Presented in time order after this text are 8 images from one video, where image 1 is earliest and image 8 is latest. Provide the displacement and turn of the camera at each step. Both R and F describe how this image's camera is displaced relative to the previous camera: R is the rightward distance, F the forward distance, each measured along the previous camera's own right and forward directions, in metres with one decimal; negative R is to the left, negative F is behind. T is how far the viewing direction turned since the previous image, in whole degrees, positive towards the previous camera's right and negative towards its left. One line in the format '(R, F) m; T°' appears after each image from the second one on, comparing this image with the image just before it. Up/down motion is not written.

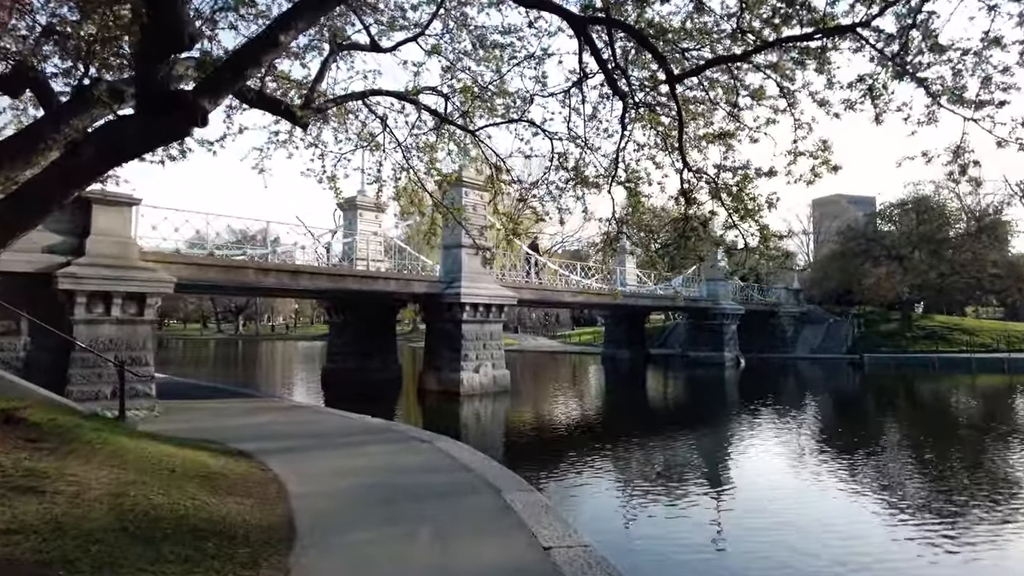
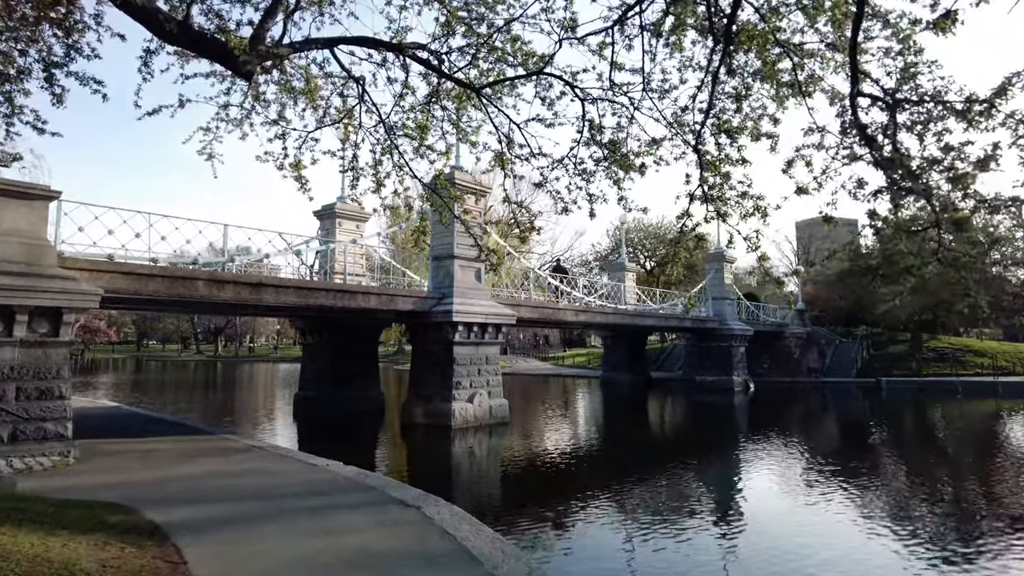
(-0.2, +1.7) m; +1°
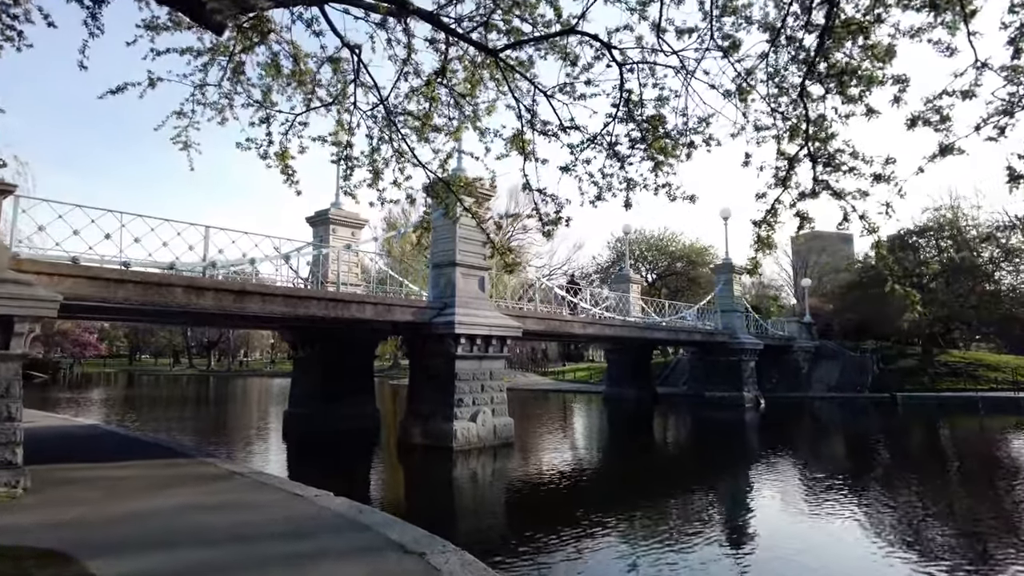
(-0.2, +0.8) m; 0°
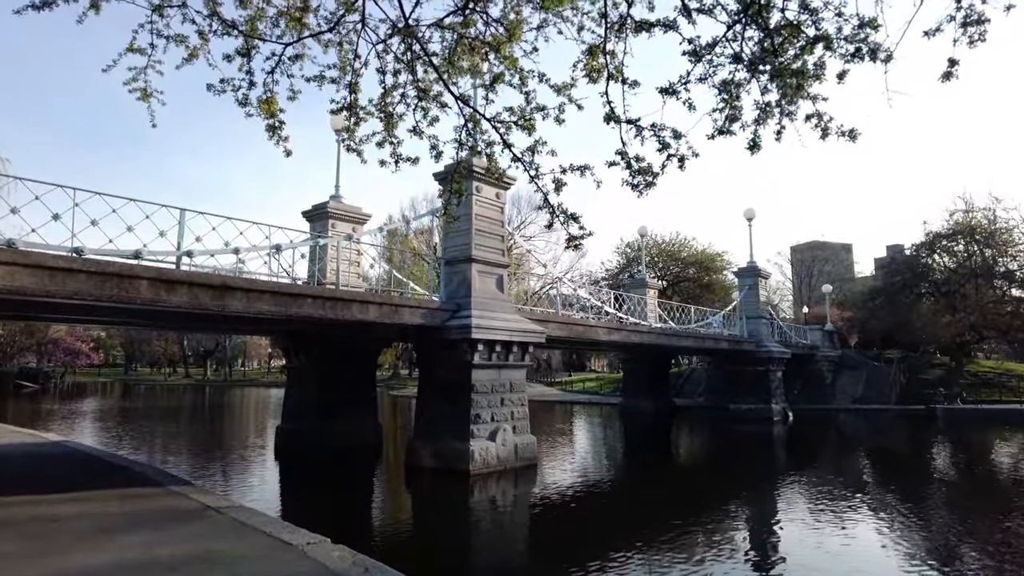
(-0.4, +1.4) m; 0°
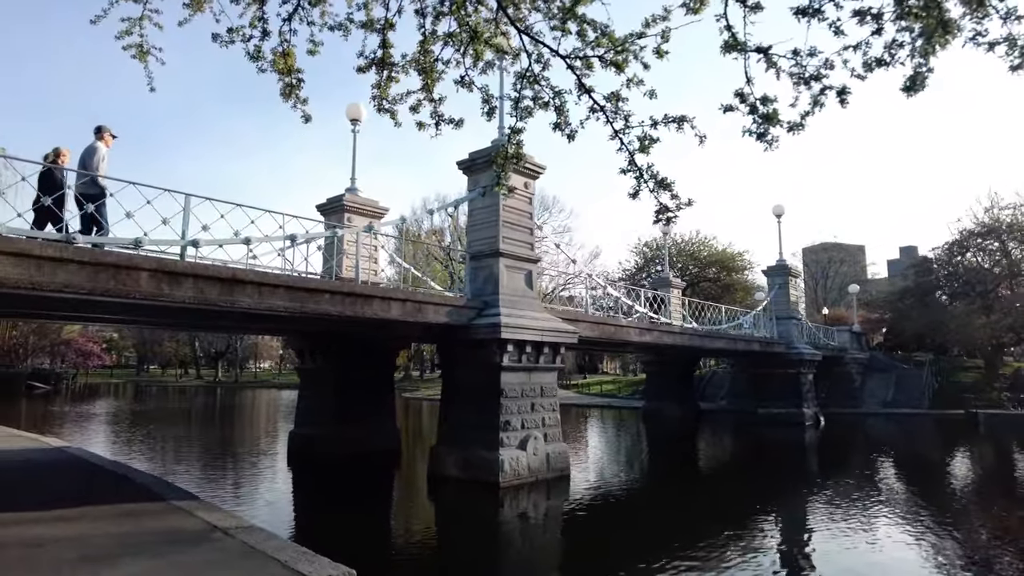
(-0.3, +0.7) m; -1°
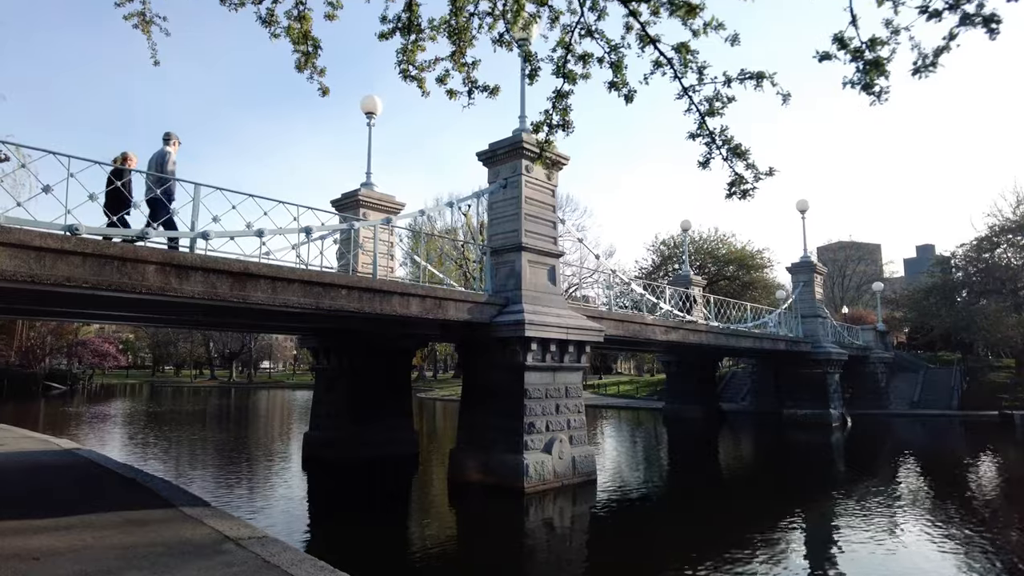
(-0.2, +0.4) m; -1°
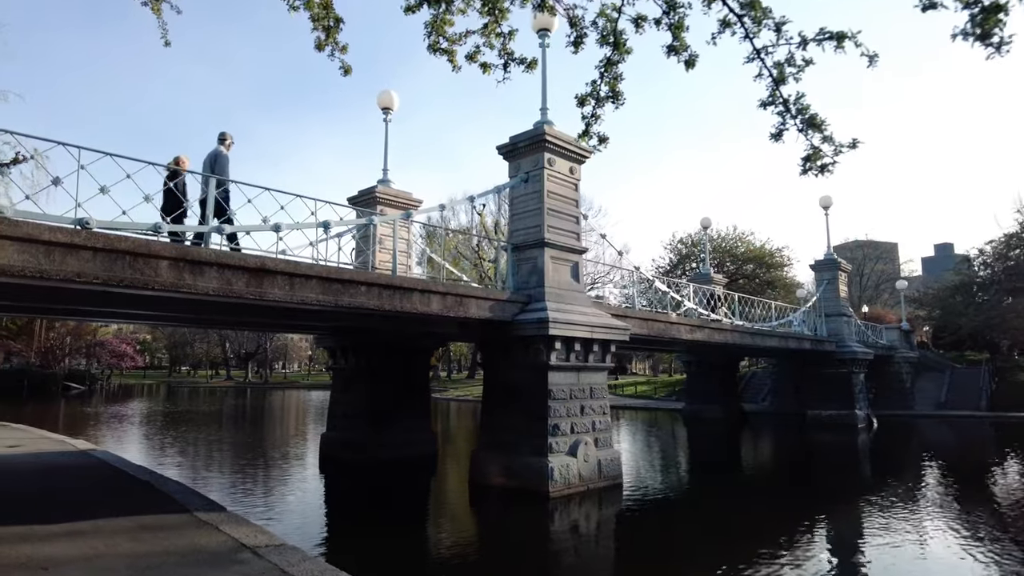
(-0.1, +0.3) m; -1°
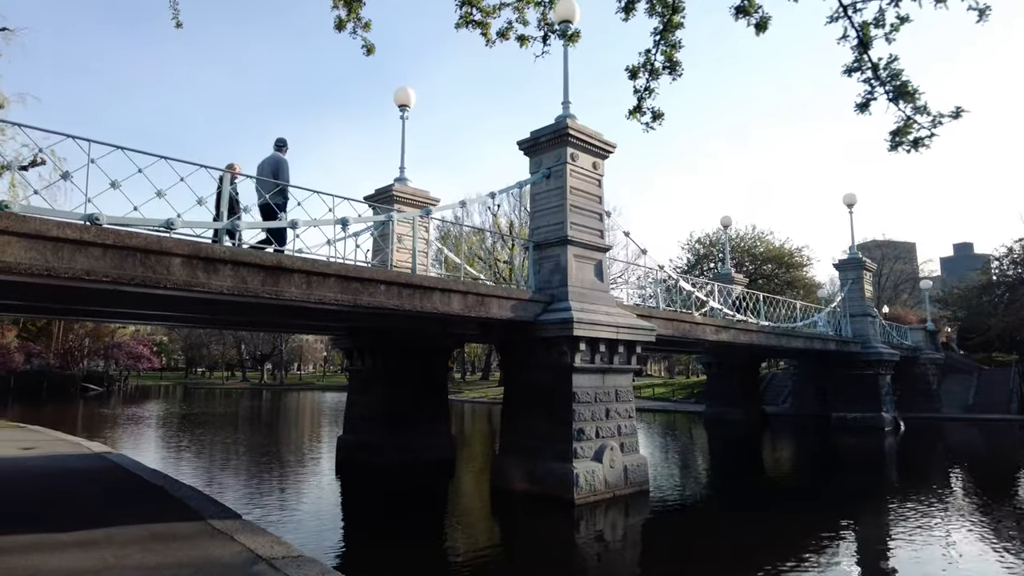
(-0.1, +0.3) m; -1°
